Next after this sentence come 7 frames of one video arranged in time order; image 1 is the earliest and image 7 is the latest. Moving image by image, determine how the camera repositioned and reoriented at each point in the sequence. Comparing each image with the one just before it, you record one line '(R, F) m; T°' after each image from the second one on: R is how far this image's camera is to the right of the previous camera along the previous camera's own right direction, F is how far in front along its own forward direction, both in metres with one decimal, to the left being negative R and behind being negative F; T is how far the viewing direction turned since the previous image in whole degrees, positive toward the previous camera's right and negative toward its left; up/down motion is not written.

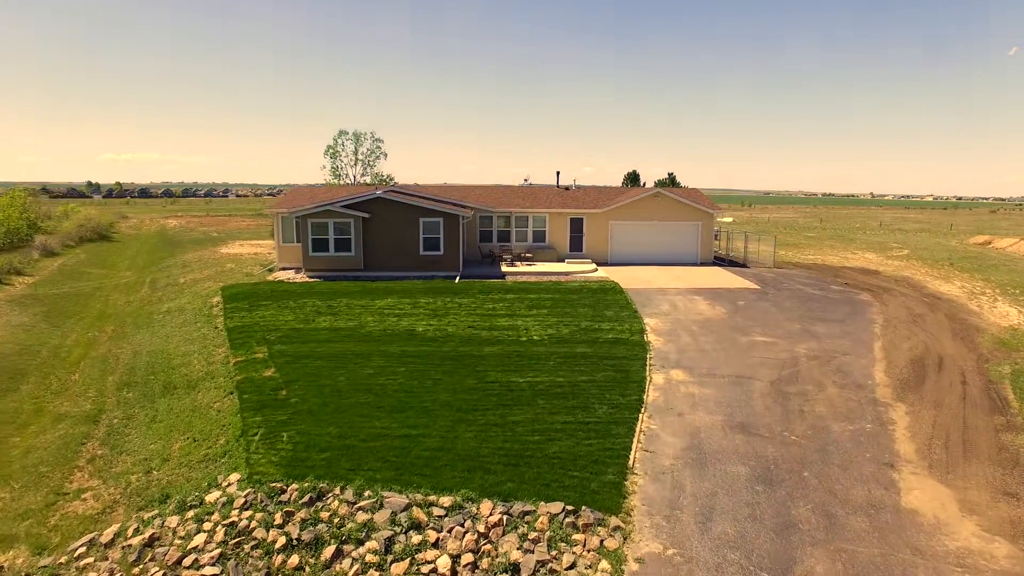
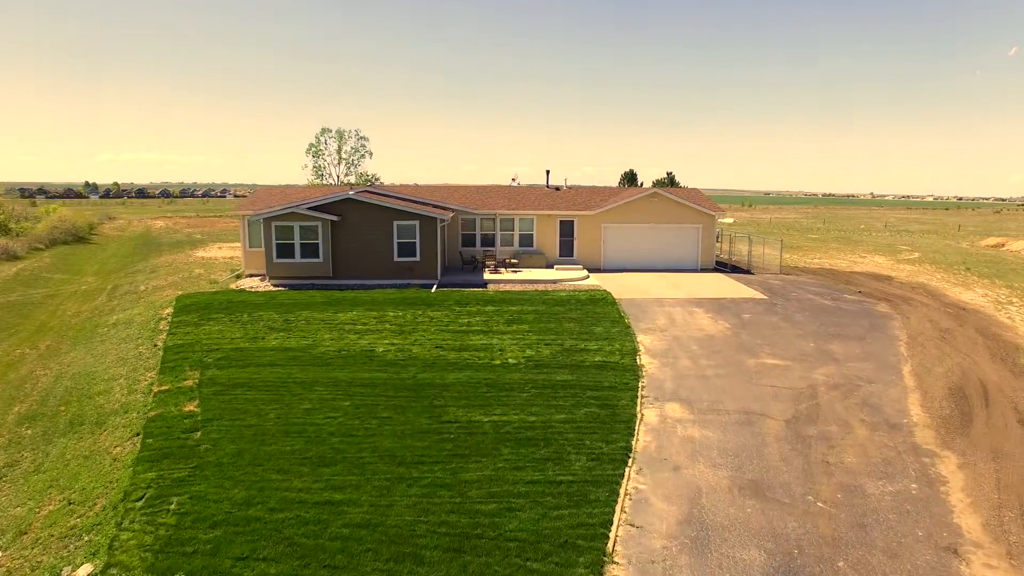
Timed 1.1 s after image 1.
(+0.6, +2.0) m; 0°
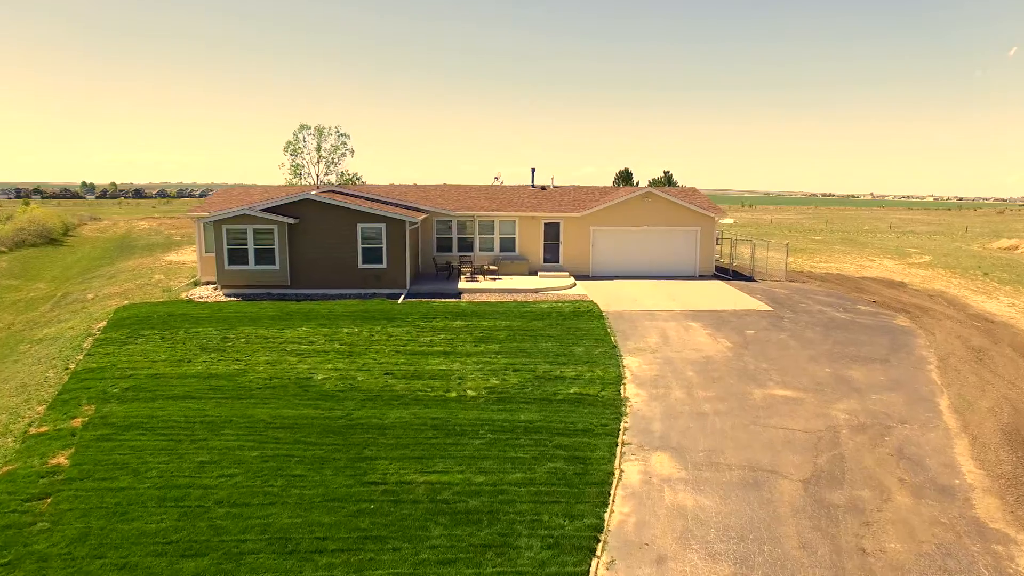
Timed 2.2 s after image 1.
(+0.7, +2.1) m; 0°
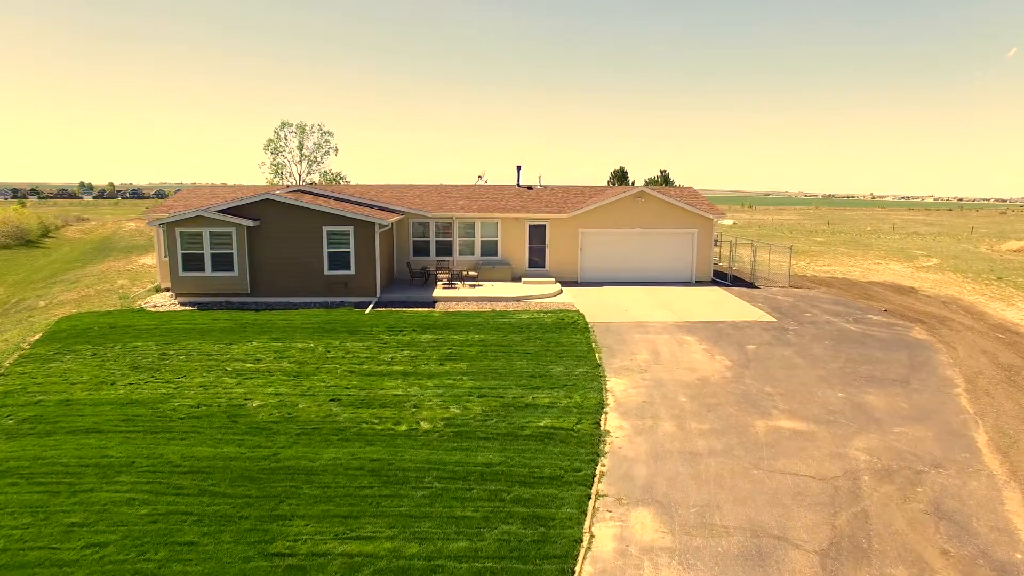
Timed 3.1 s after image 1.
(+0.5, +1.6) m; 0°
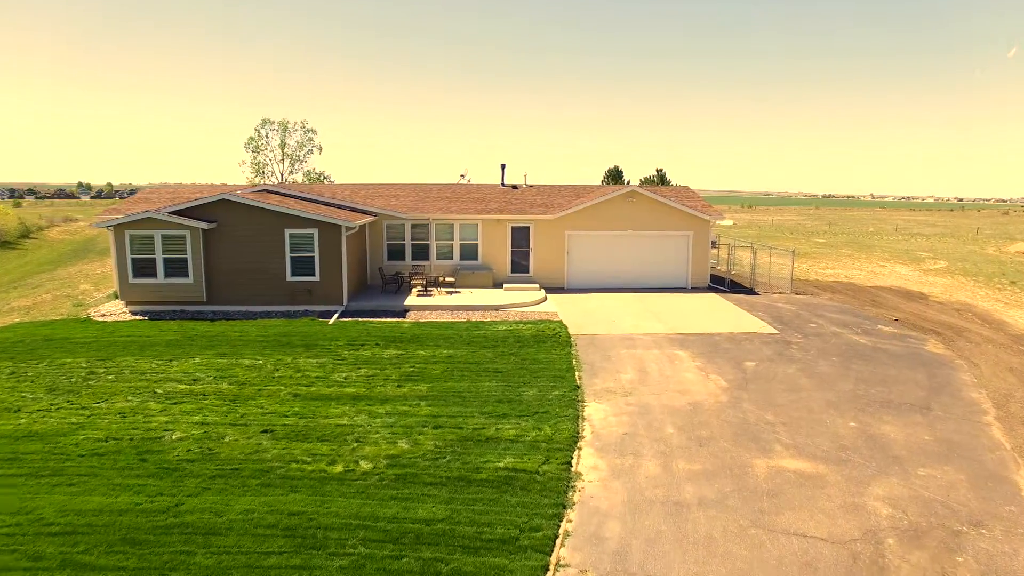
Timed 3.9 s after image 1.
(+0.5, +1.4) m; 0°
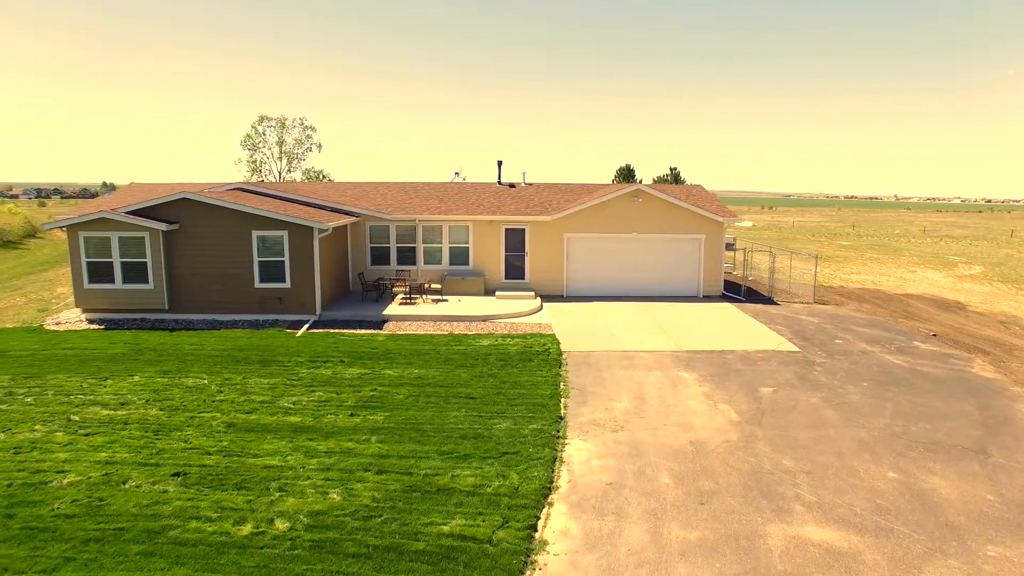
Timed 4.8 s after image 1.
(+0.6, +1.6) m; -2°
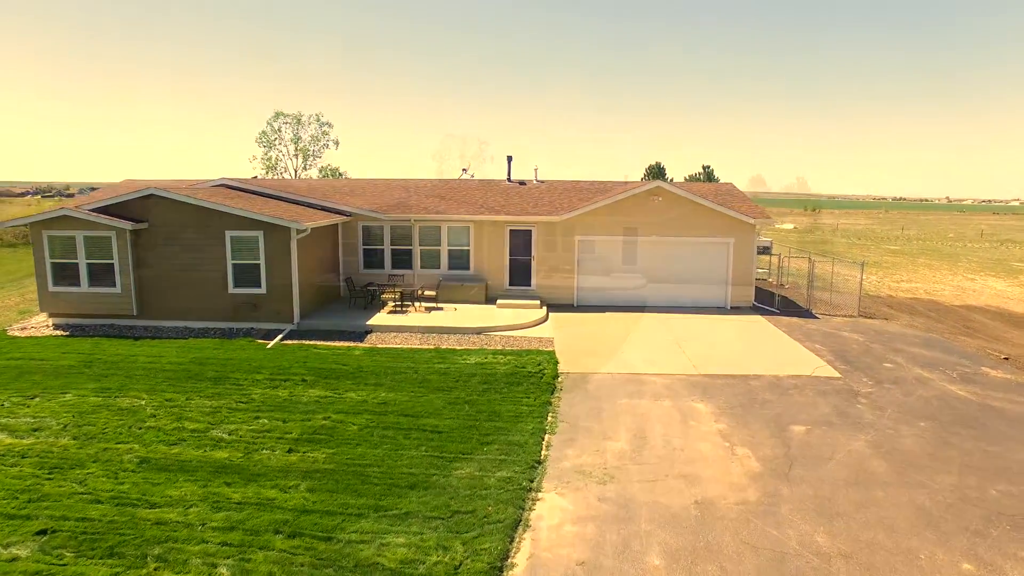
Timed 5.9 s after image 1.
(+0.8, +1.7) m; -3°
